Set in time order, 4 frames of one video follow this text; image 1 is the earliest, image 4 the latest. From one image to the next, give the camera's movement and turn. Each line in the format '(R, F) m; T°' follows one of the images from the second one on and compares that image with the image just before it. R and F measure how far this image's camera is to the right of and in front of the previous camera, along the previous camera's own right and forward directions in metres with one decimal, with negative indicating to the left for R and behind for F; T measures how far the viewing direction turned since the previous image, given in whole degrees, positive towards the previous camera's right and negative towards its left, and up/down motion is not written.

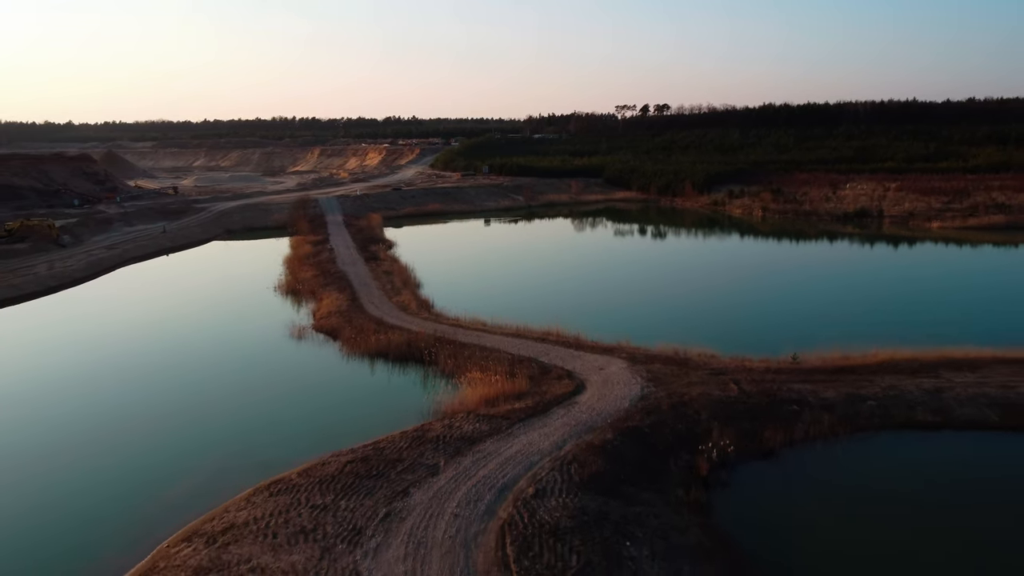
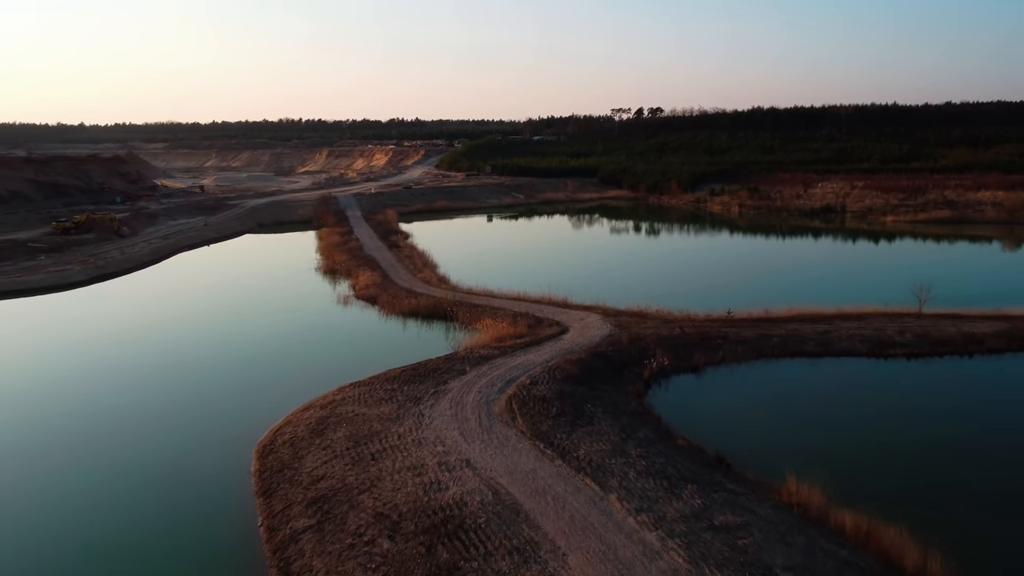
(-0.1, -3.7) m; 0°
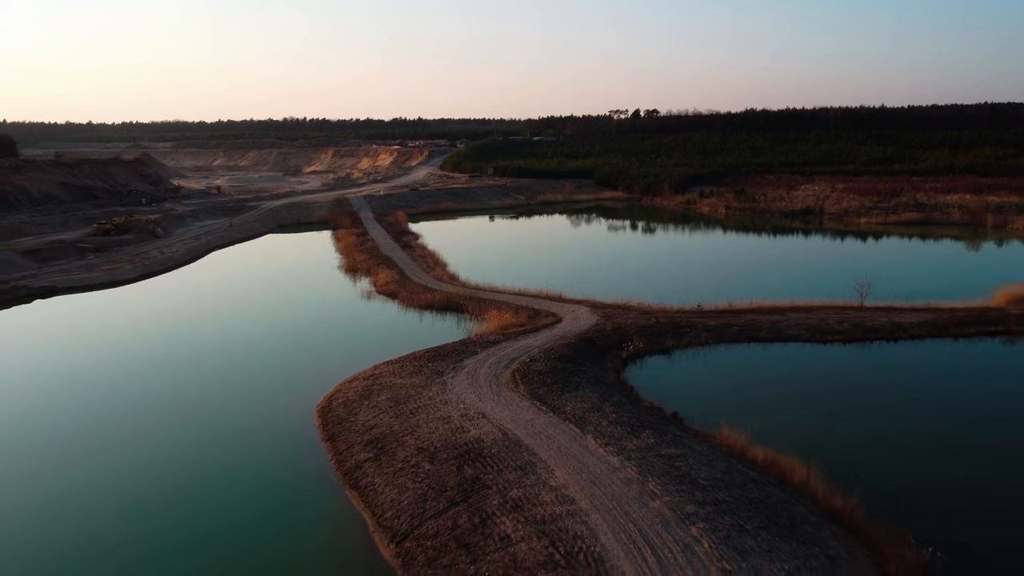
(-0.1, -2.7) m; 0°
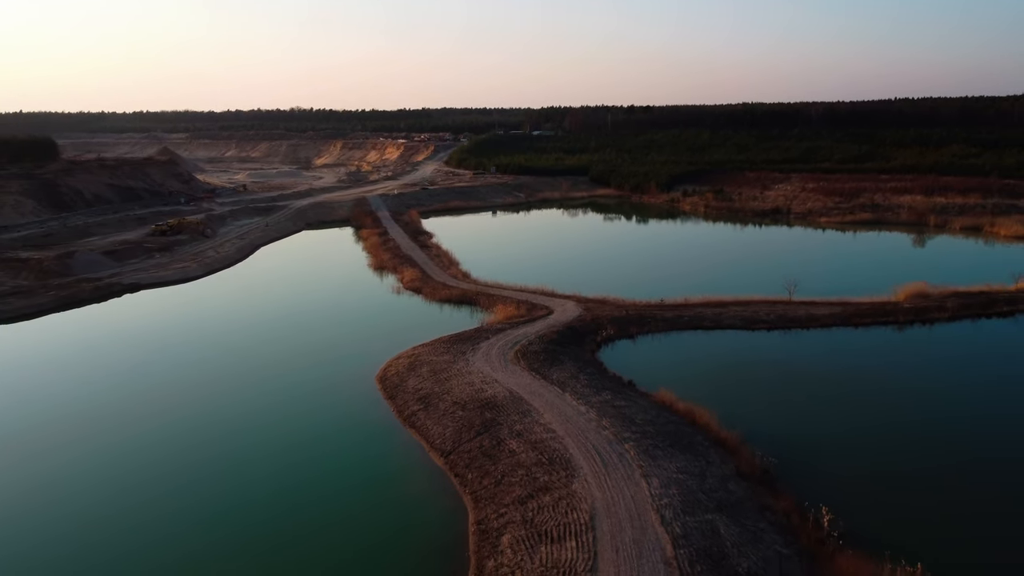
(-0.1, -4.9) m; 0°
